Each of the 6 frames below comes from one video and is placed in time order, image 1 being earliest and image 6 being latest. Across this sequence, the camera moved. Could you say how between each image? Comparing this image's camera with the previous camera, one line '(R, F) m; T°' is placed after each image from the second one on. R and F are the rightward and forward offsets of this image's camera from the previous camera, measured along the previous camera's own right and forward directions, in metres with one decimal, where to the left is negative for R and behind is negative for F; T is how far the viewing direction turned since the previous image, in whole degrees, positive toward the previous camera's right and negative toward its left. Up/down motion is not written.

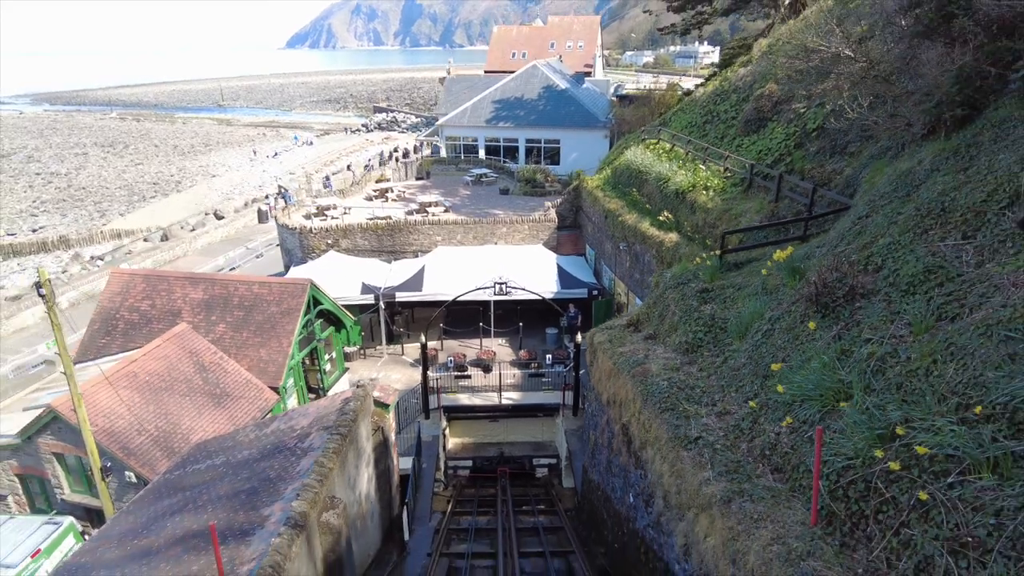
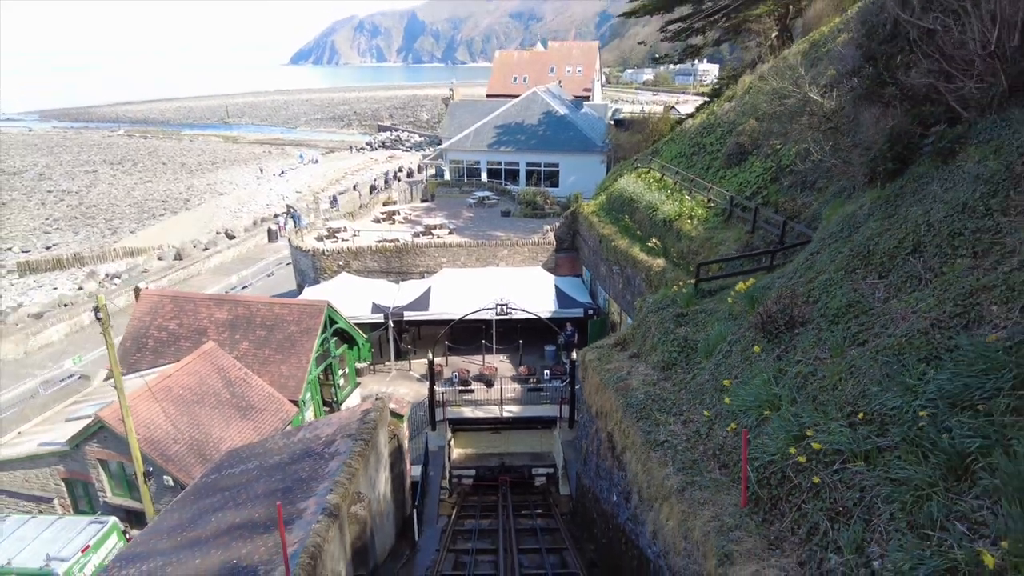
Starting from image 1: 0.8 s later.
(0.0, -1.1) m; 0°
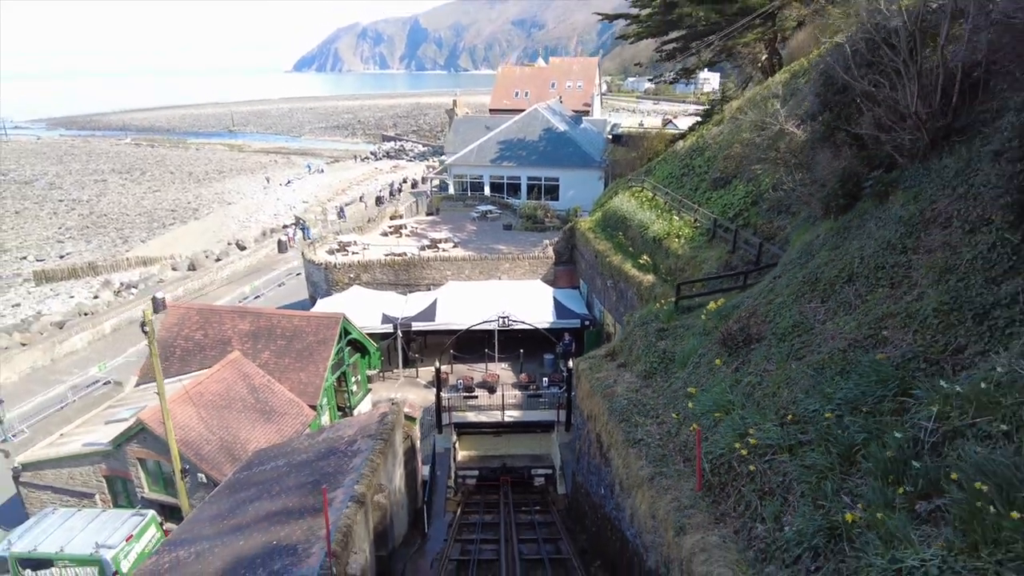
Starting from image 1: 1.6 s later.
(0.0, -1.2) m; 0°
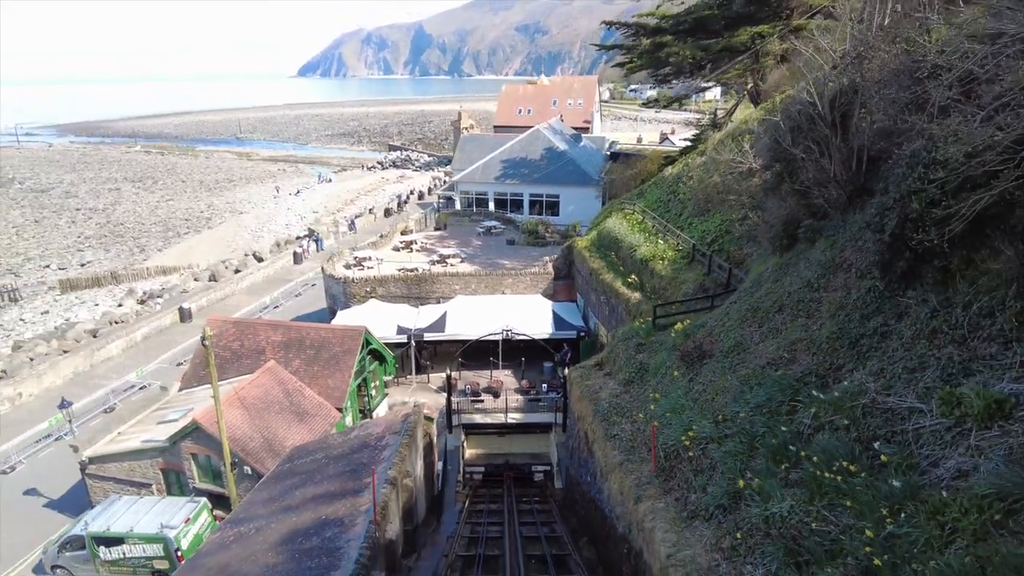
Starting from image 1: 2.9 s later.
(0.0, -2.0) m; 0°
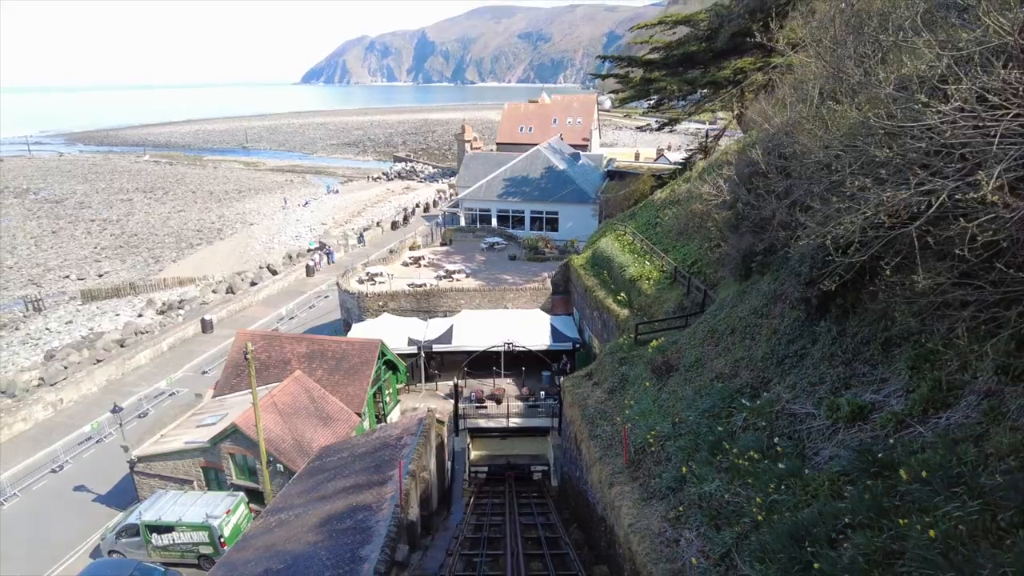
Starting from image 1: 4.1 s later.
(0.0, -1.9) m; 0°
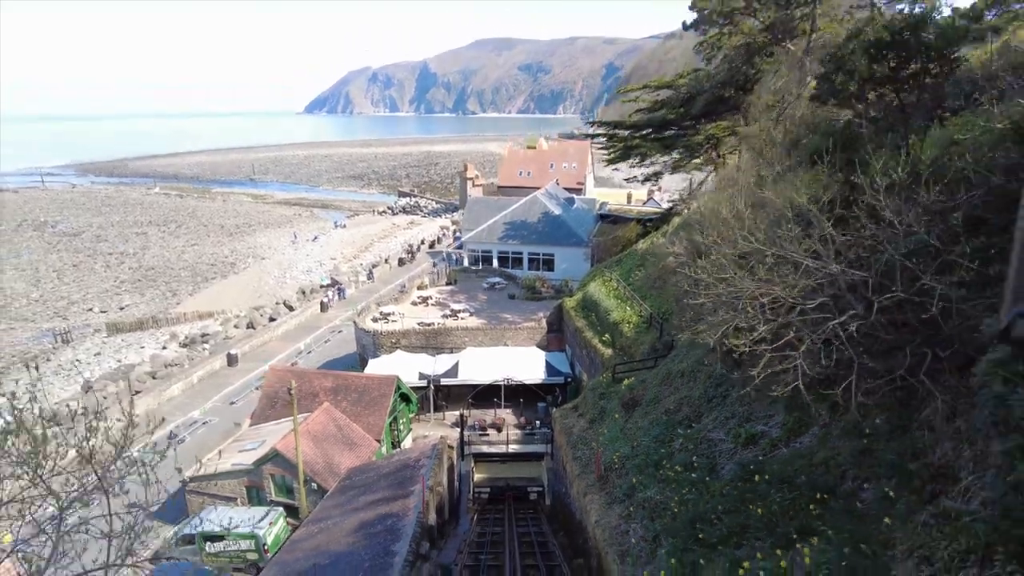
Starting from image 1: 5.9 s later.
(+0.1, -3.0) m; 0°
